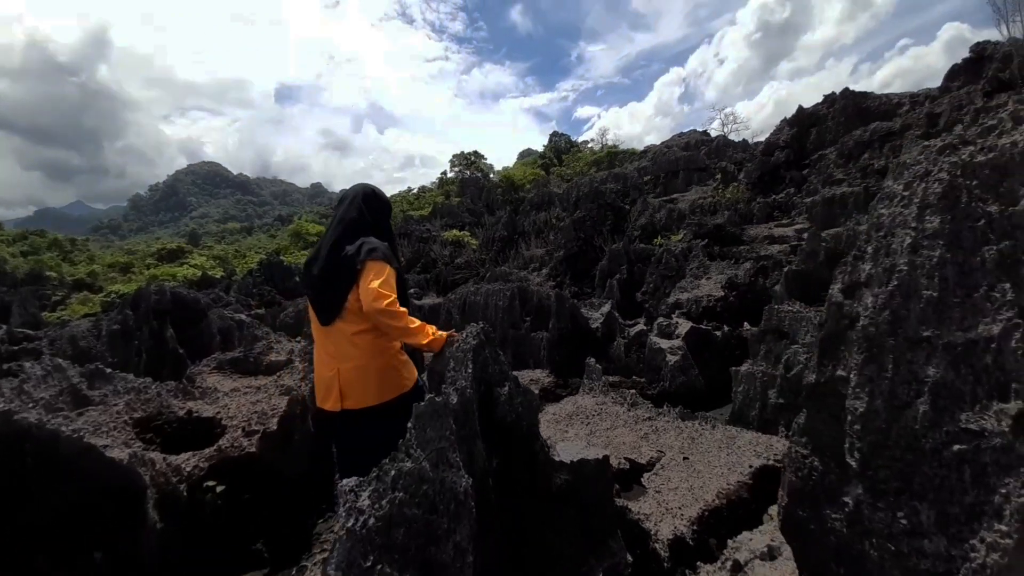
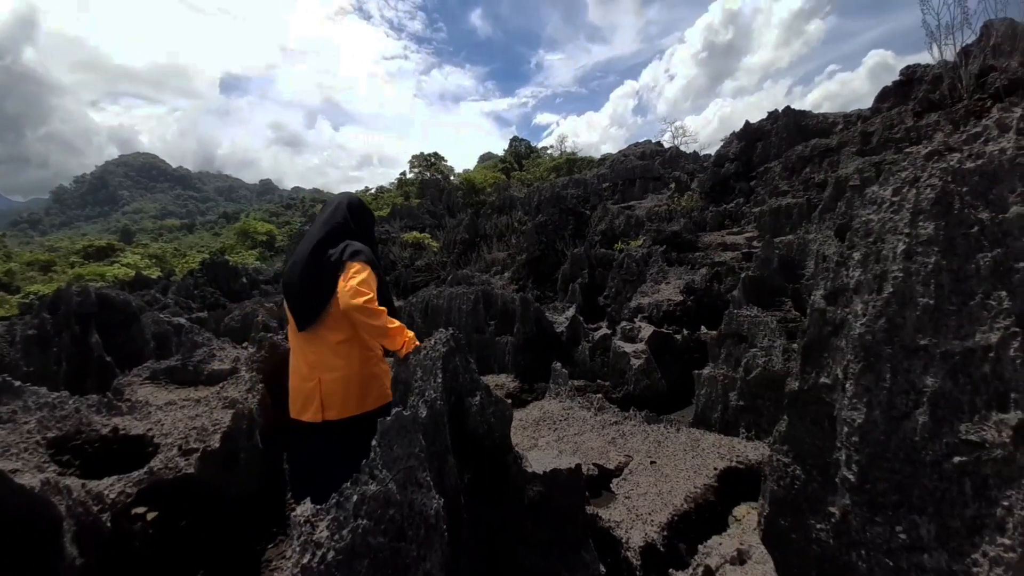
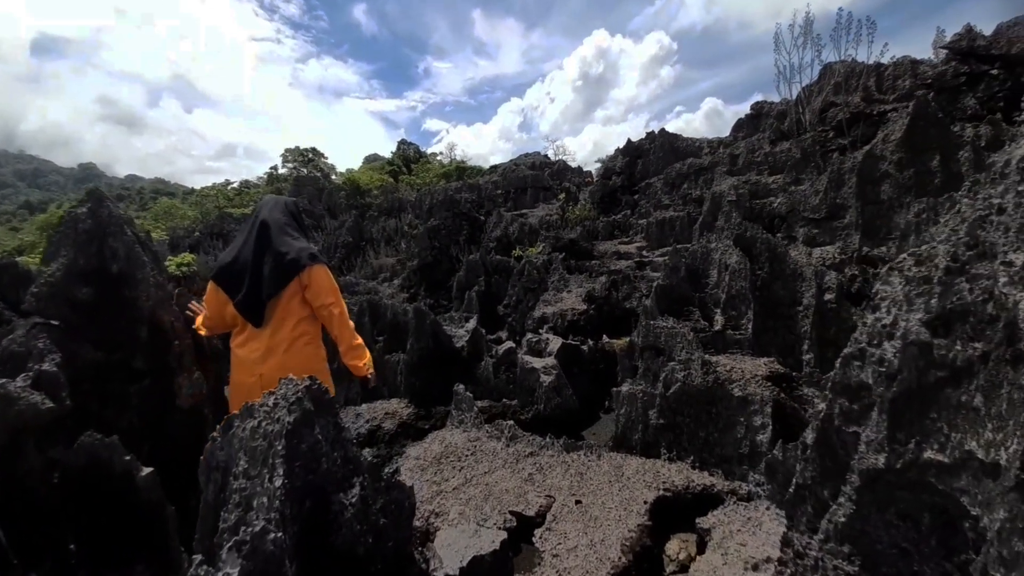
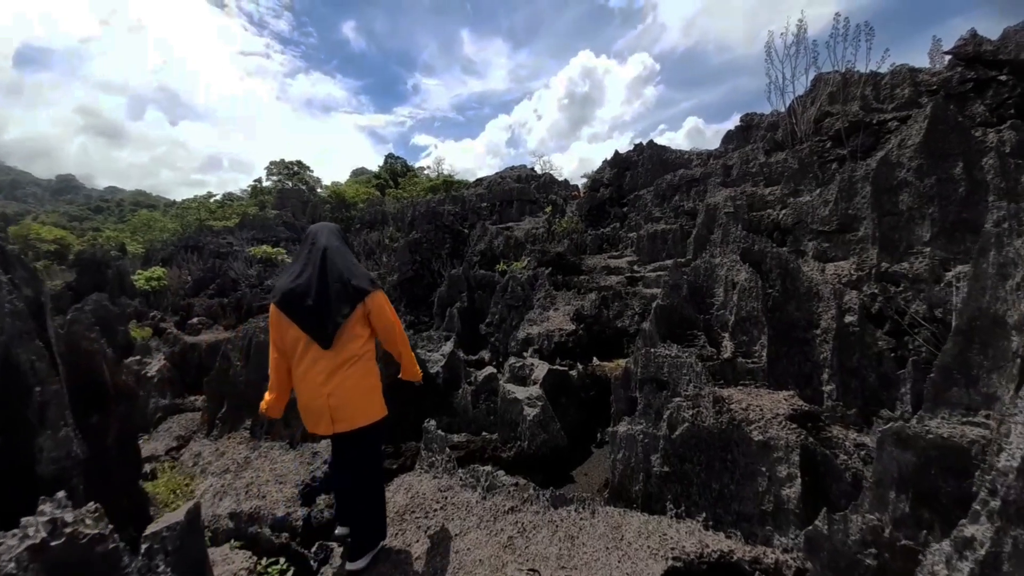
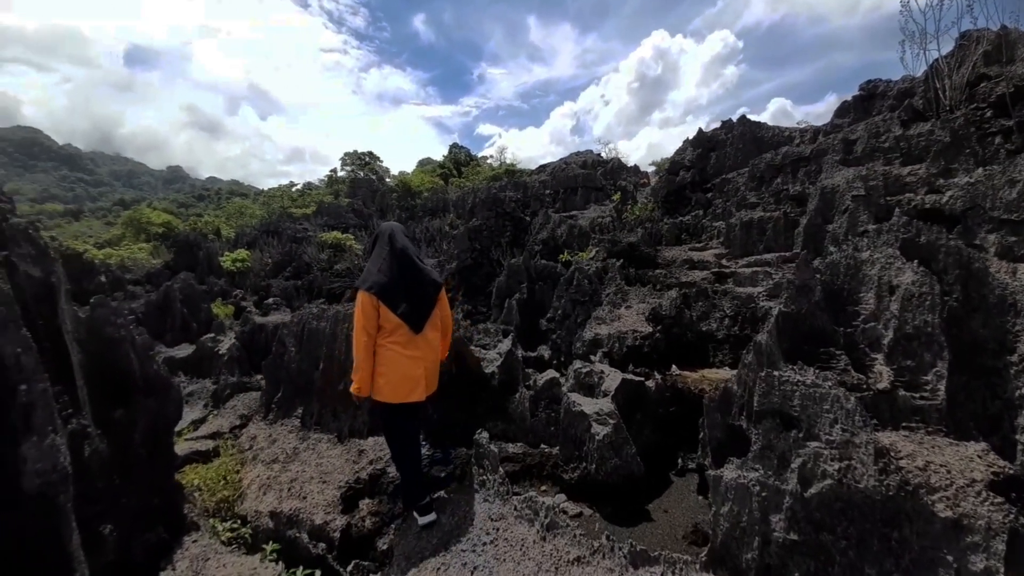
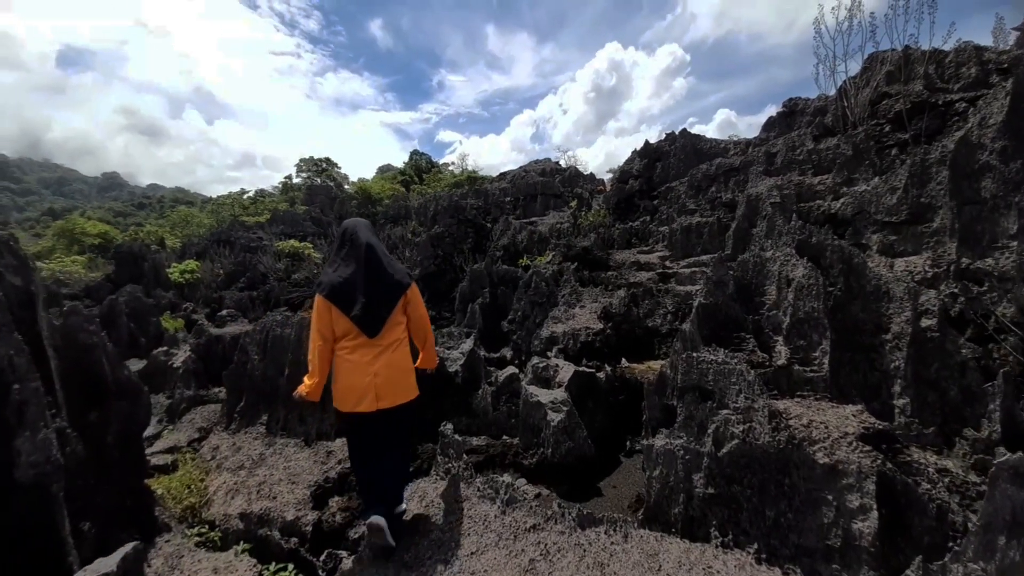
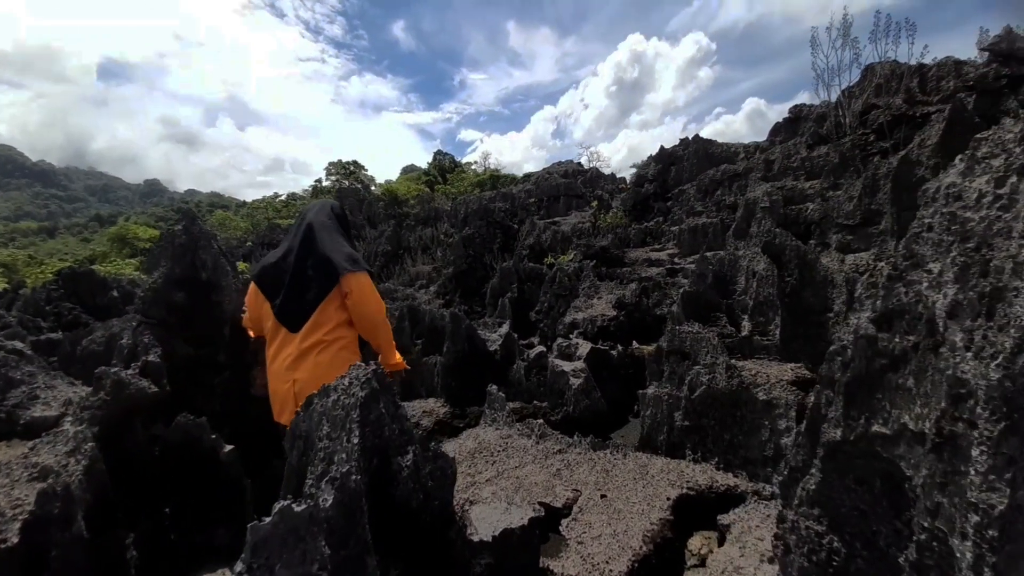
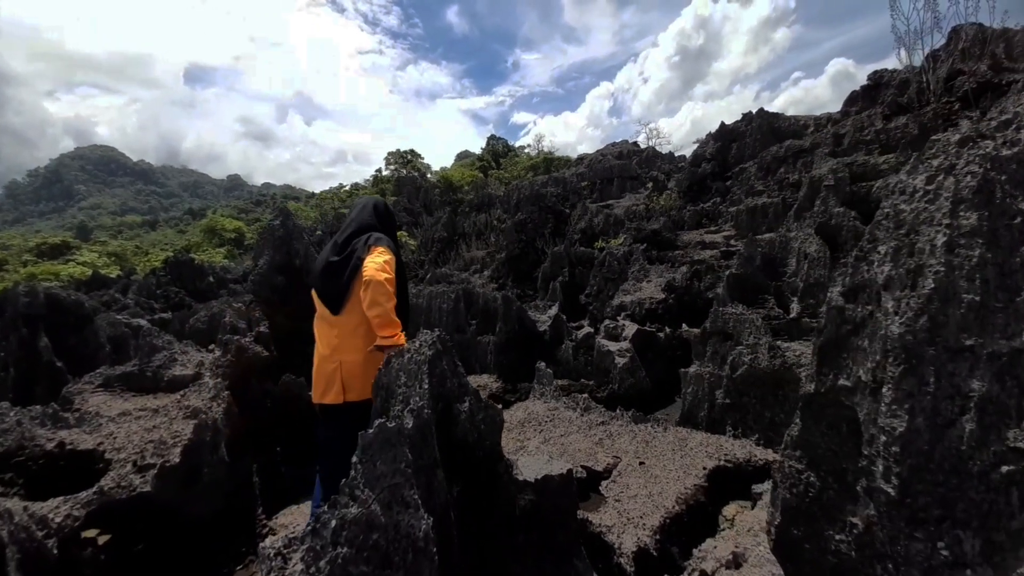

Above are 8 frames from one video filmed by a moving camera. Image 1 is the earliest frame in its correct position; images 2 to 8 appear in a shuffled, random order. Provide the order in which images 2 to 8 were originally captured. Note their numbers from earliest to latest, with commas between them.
2, 8, 7, 3, 4, 6, 5
